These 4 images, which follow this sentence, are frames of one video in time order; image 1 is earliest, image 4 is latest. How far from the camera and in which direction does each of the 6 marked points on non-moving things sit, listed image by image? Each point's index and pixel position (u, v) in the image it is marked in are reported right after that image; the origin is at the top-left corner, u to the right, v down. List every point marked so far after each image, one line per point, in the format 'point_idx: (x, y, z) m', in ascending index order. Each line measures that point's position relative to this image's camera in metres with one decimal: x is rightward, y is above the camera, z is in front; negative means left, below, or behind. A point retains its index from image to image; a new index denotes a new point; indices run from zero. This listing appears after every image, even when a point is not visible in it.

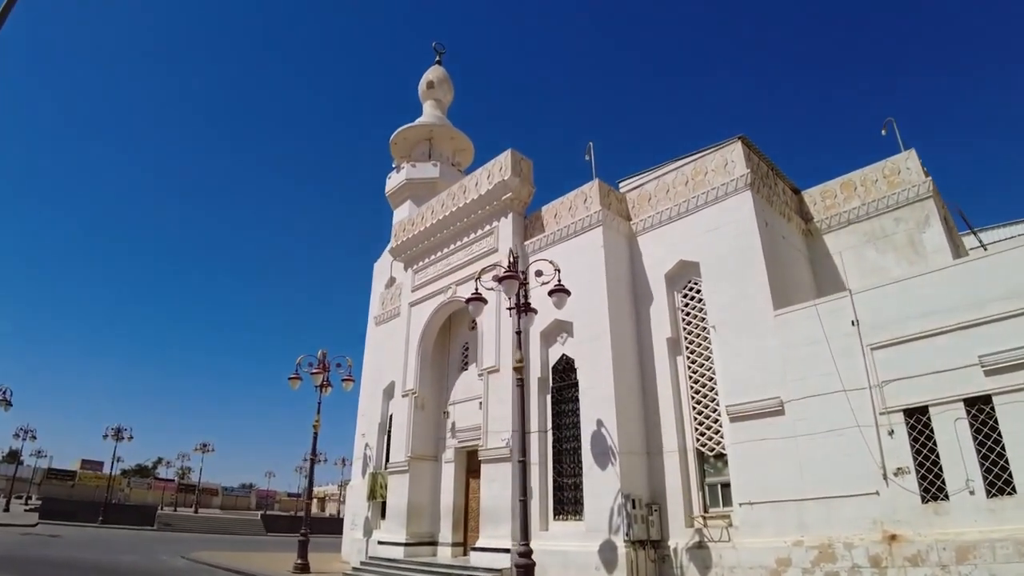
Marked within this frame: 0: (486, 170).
0: (-0.5, +2.5, +12.6) m
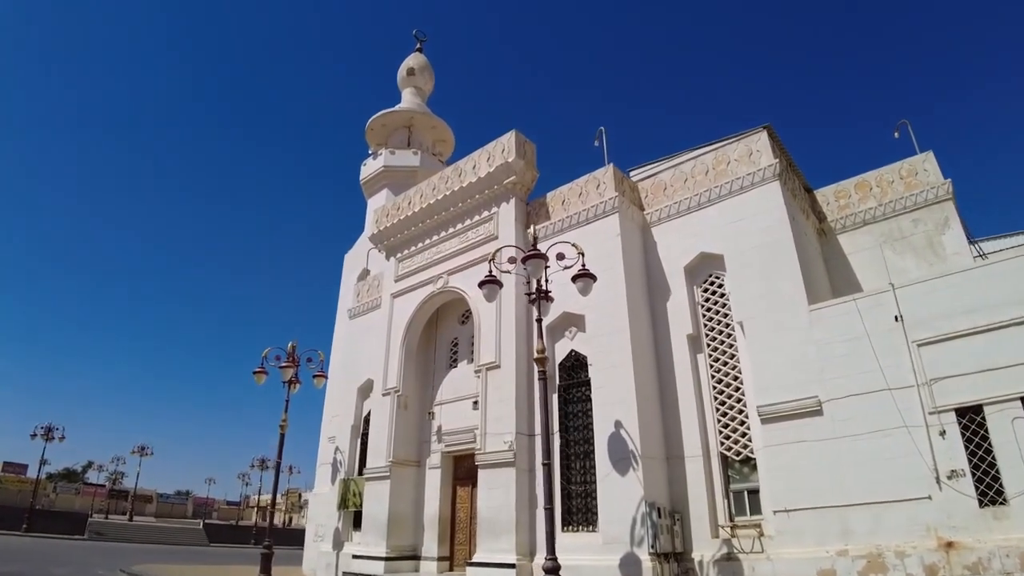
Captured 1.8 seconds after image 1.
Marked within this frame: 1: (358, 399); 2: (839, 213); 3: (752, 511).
0: (-0.5, +2.7, +11.7) m
1: (-3.4, -2.4, +13.1) m
2: (+5.9, +1.4, +10.8) m
3: (+3.3, -3.1, +8.3) m
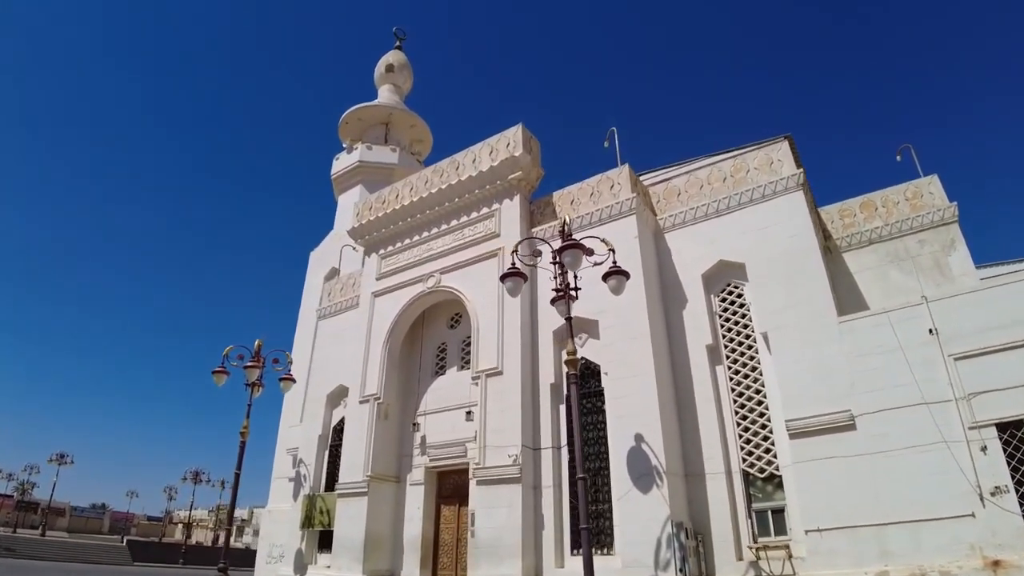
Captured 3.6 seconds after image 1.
0: (-0.5, +2.6, +11.0) m
1: (-3.7, -2.4, +11.9) m
2: (+6.0, +1.0, +10.8) m
3: (+3.5, -3.2, +7.8) m
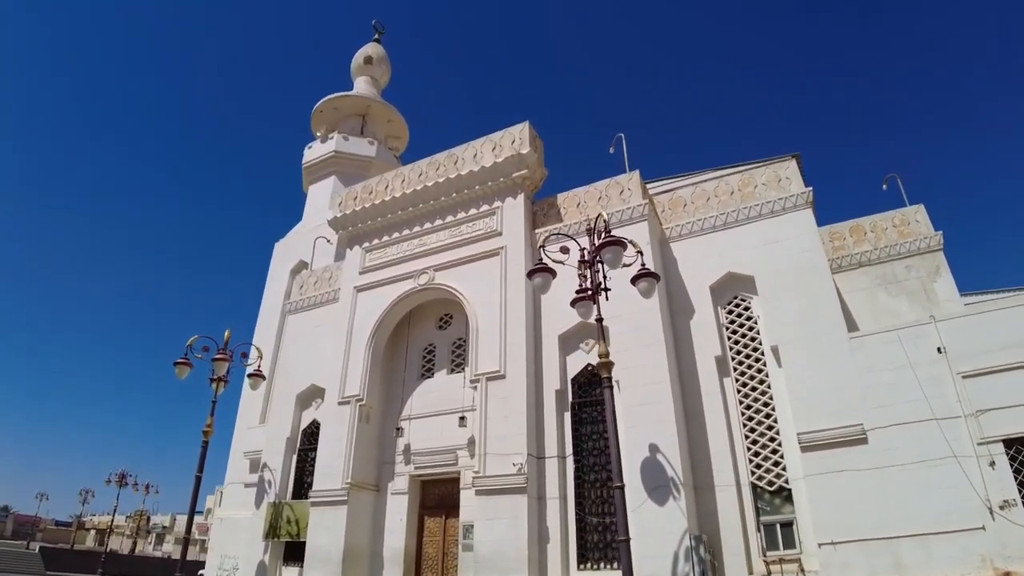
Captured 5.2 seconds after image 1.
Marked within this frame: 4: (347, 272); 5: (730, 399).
0: (-0.4, +2.6, +10.6) m
1: (-4.0, -2.2, +11.0) m
2: (+6.0, +0.6, +11.0) m
3: (+3.5, -3.3, +7.7) m
4: (-3.2, +0.3, +11.6) m
5: (+3.1, -1.6, +8.6) m
